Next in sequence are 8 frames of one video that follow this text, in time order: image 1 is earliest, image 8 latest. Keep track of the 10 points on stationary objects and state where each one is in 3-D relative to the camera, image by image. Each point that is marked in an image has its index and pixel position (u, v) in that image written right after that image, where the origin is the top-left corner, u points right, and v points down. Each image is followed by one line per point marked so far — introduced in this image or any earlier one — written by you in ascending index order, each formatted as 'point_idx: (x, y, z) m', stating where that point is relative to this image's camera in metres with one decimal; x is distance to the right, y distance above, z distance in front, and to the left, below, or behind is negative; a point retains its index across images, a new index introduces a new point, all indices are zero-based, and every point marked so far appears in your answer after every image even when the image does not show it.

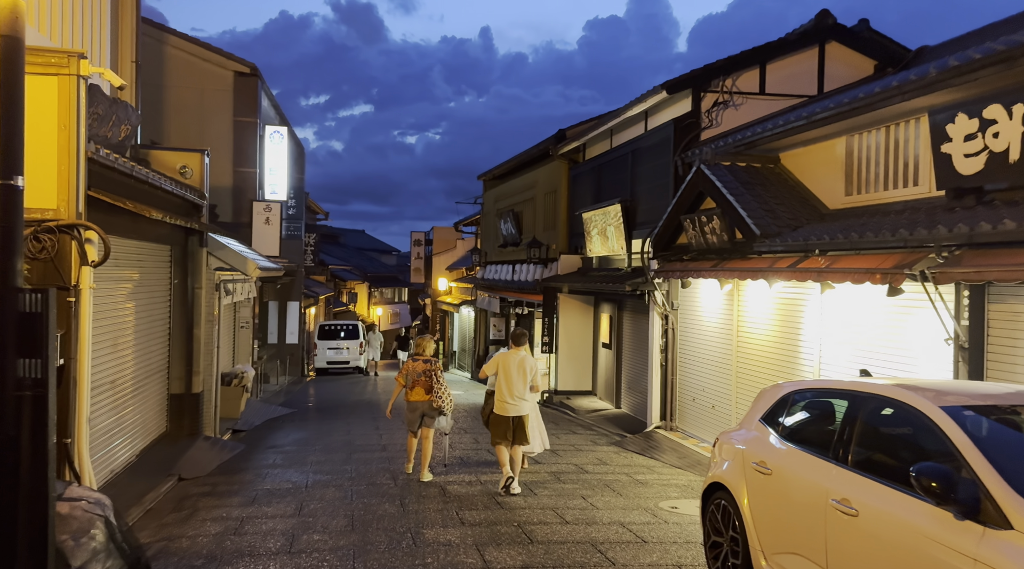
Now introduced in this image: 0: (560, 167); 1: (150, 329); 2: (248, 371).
0: (+1.2, +3.0, +19.9) m
1: (-5.2, -0.6, +11.1) m
2: (-5.3, -1.7, +15.5) m
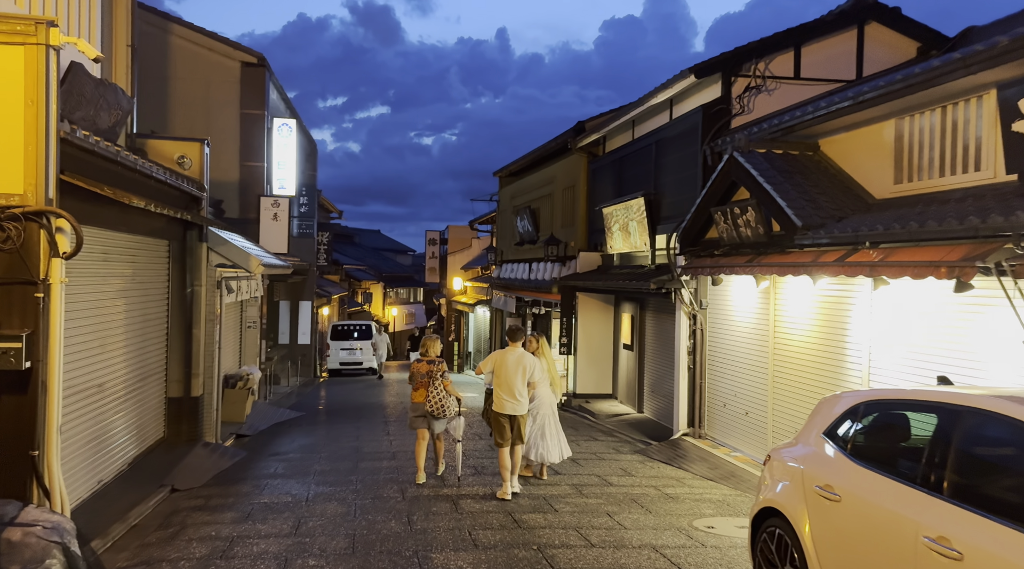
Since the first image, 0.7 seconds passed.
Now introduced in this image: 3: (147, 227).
0: (+1.6, +3.0, +19.1) m
1: (-4.9, -0.6, +10.4) m
2: (-5.0, -1.7, +14.8) m
3: (-4.8, +0.7, +10.1) m
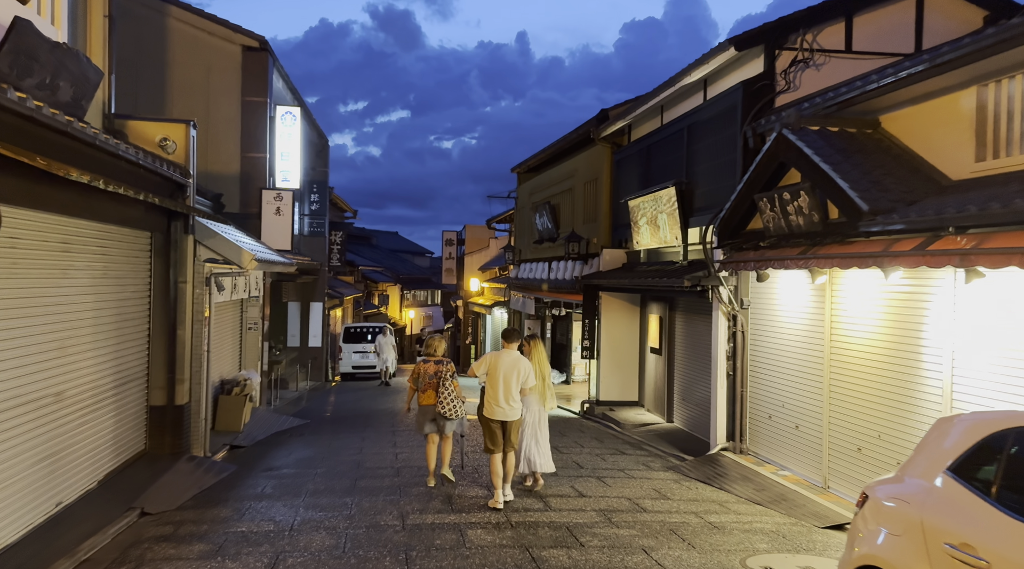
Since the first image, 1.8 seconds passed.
0: (+2.1, +3.0, +17.8) m
1: (-4.7, -0.5, +9.4) m
2: (-4.6, -1.7, +13.8) m
3: (-4.5, +0.8, +9.0) m
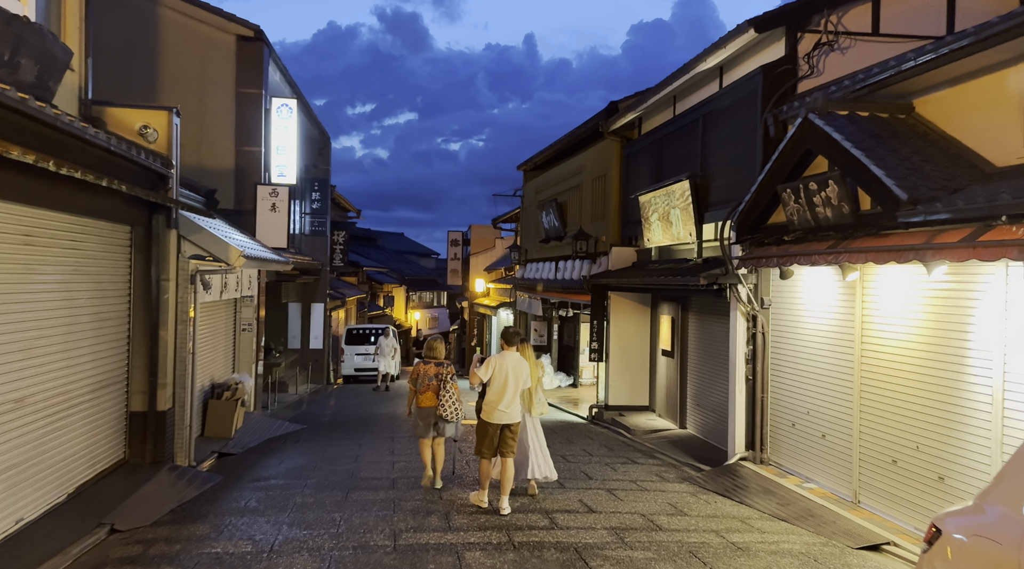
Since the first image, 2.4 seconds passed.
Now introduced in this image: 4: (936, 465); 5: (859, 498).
0: (+2.2, +3.1, +17.2) m
1: (-4.7, -0.5, +8.7) m
2: (-4.5, -1.7, +13.1) m
3: (-4.5, +0.8, +8.4) m
4: (+4.0, -1.7, +7.3) m
5: (+3.7, -2.3, +8.3) m
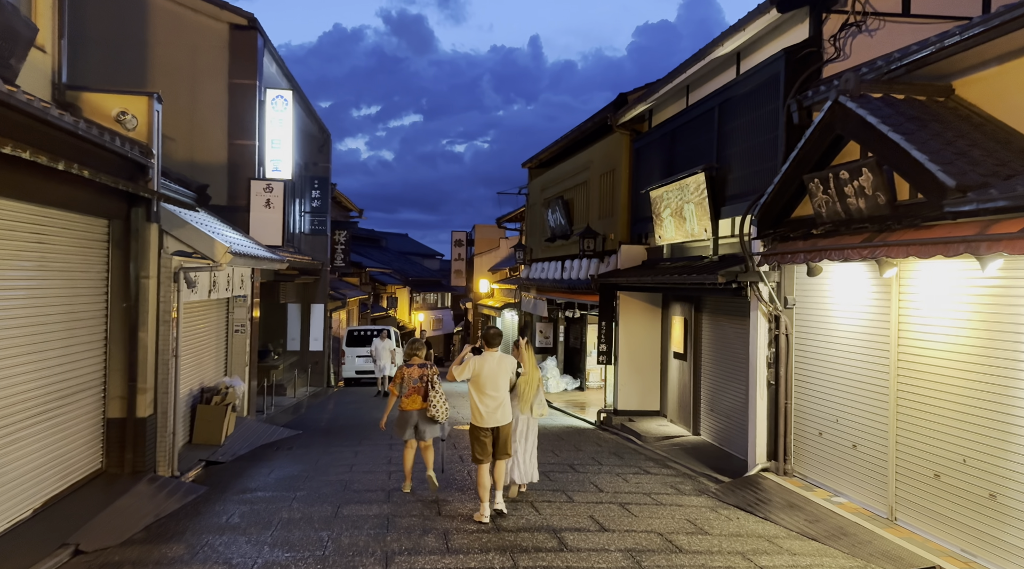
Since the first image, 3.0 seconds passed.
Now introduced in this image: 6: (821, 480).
0: (+2.3, +3.1, +16.5) m
1: (-4.6, -0.5, +8.1) m
2: (-4.5, -1.6, +12.5) m
3: (-4.5, +0.9, +7.7) m
4: (+4.0, -1.7, +6.6) m
5: (+3.8, -2.3, +7.7) m
6: (+3.5, -2.2, +8.9) m
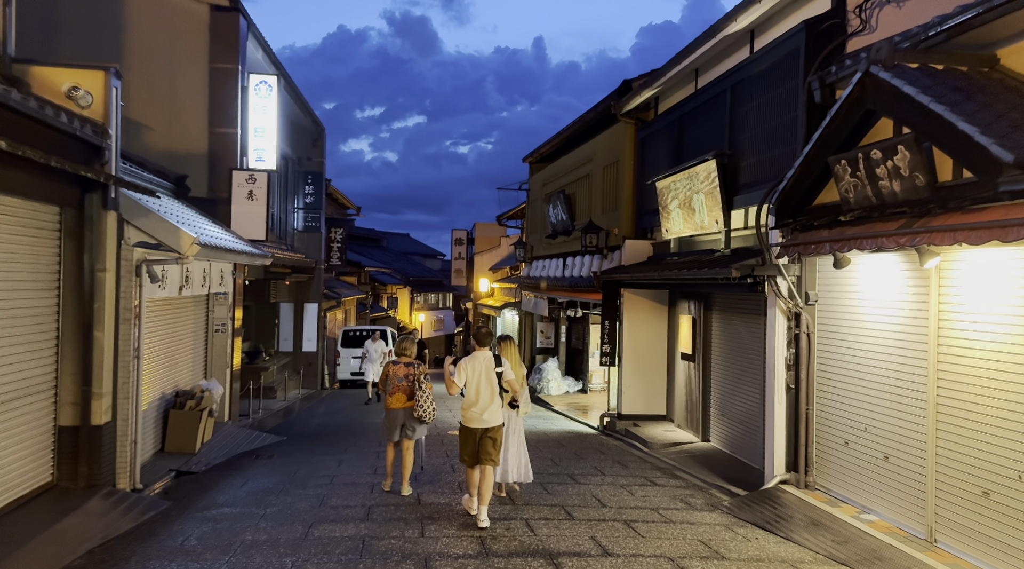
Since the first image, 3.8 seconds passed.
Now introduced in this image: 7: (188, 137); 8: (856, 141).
0: (+2.3, +3.1, +15.6) m
1: (-4.7, -0.4, +7.3) m
2: (-4.5, -1.6, +11.7) m
3: (-4.5, +0.9, +6.9) m
4: (+3.9, -1.6, +5.7) m
5: (+3.7, -2.2, +6.8) m
6: (+3.5, -2.2, +8.0) m
7: (-5.7, +2.6, +13.7) m
8: (+3.4, +1.4, +7.7) m
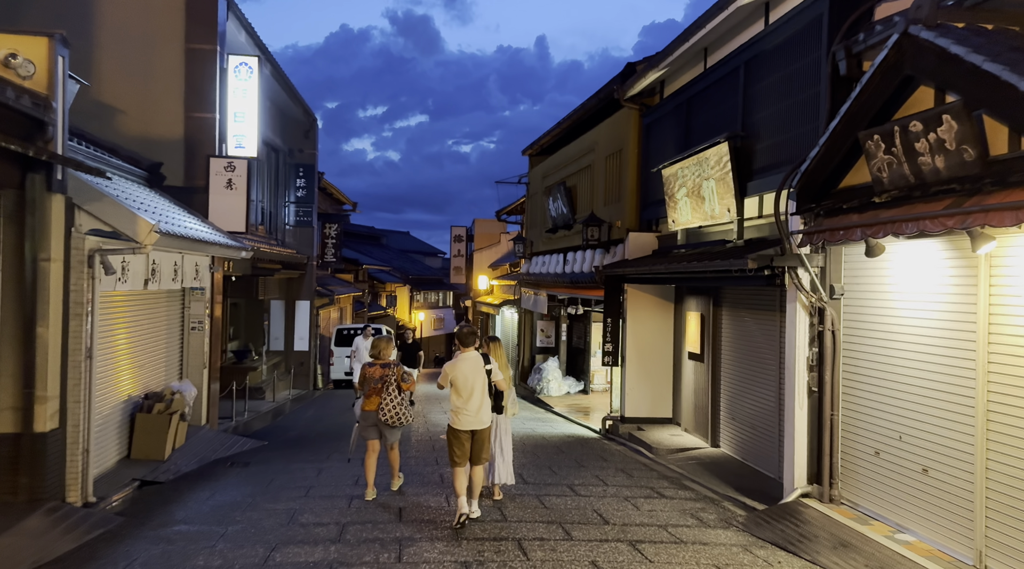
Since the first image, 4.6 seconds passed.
0: (+2.2, +3.2, +14.8) m
1: (-4.8, -0.3, +6.4) m
2: (-4.6, -1.5, +10.8) m
3: (-4.6, +1.0, +6.1) m
4: (+3.8, -1.5, +4.8) m
5: (+3.6, -2.1, +5.9) m
6: (+3.4, -2.1, +7.2) m
7: (-5.8, +2.7, +12.9) m
8: (+3.3, +1.5, +6.9) m
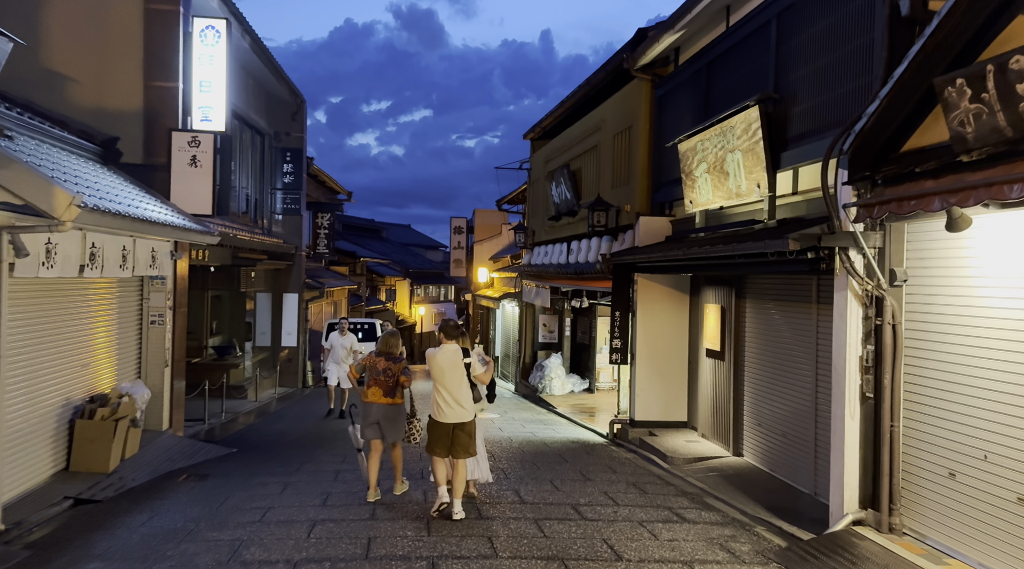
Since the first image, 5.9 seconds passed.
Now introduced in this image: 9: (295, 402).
0: (+2.2, +3.4, +13.4) m
1: (-4.8, -0.2, +5.1) m
2: (-4.6, -1.3, +9.5) m
3: (-4.7, +1.1, +4.8) m
4: (+3.8, -1.4, +3.5) m
5: (+3.5, -2.0, +4.6) m
6: (+3.3, -2.0, +5.8) m
7: (-5.8, +2.8, +11.5) m
8: (+3.3, +1.6, +5.5) m
9: (-5.1, -2.8, +18.3) m
